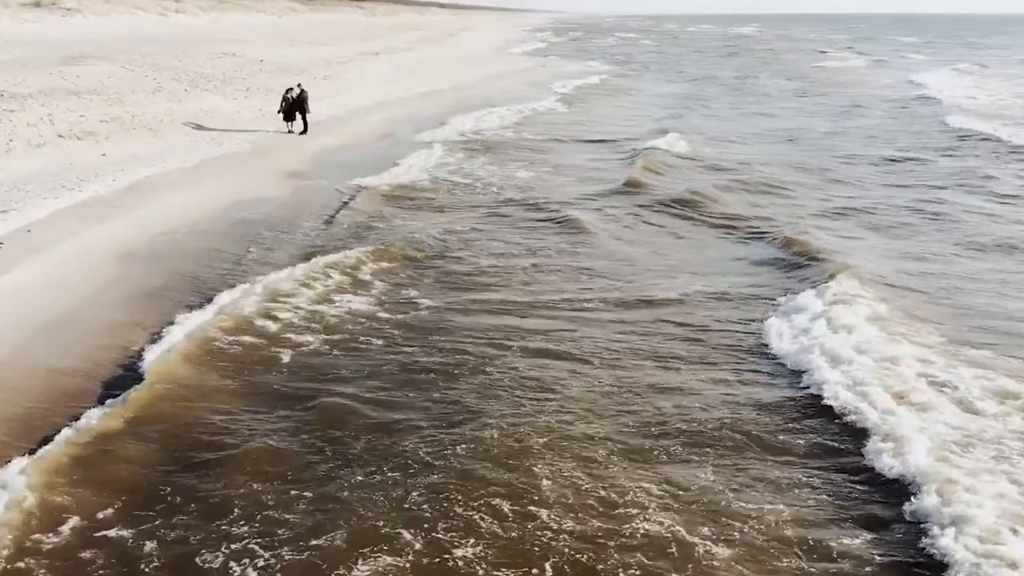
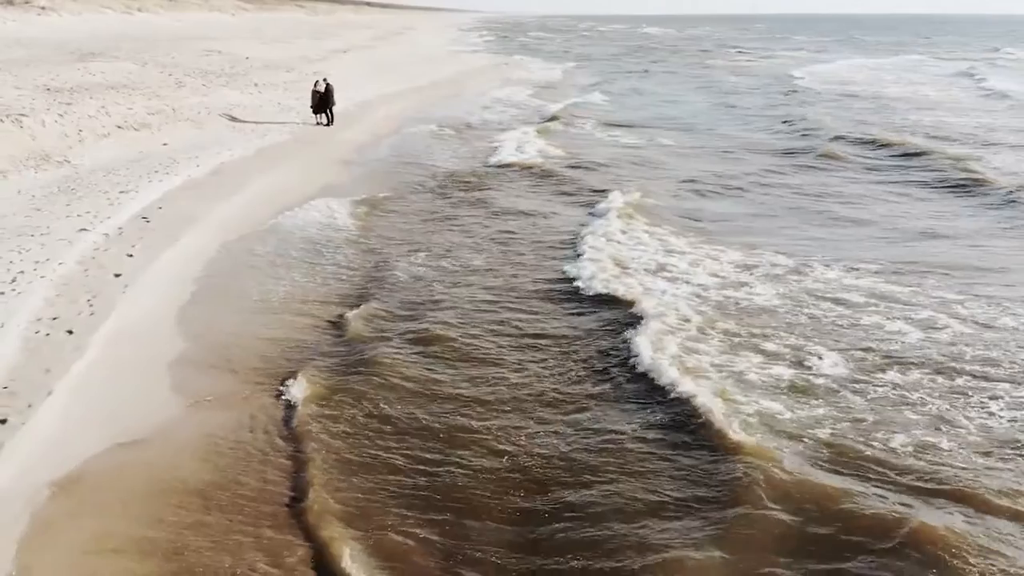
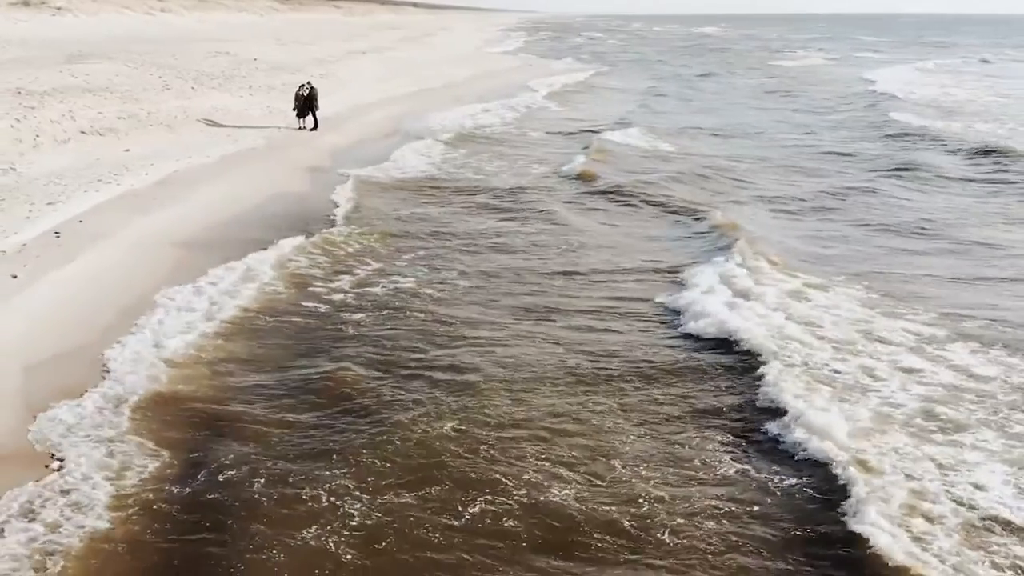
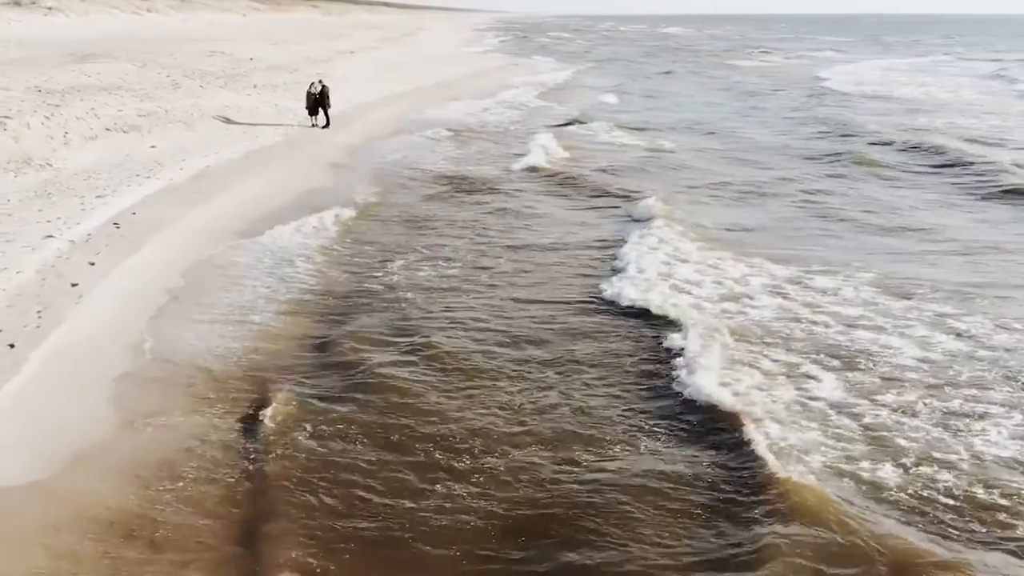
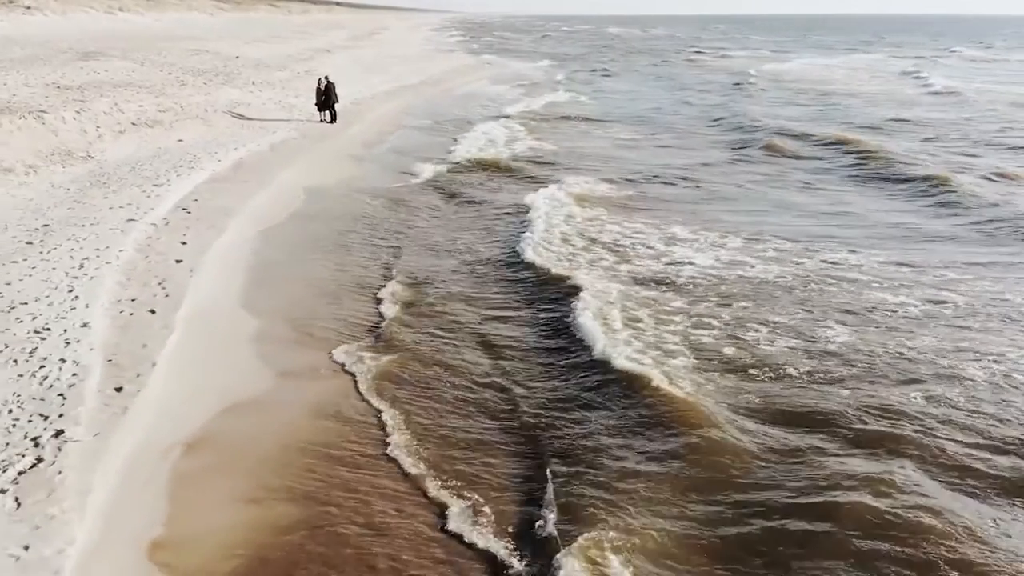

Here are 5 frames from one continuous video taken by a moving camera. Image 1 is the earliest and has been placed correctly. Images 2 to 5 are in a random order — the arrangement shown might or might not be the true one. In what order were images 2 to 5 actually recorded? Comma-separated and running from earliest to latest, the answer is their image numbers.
3, 4, 2, 5
